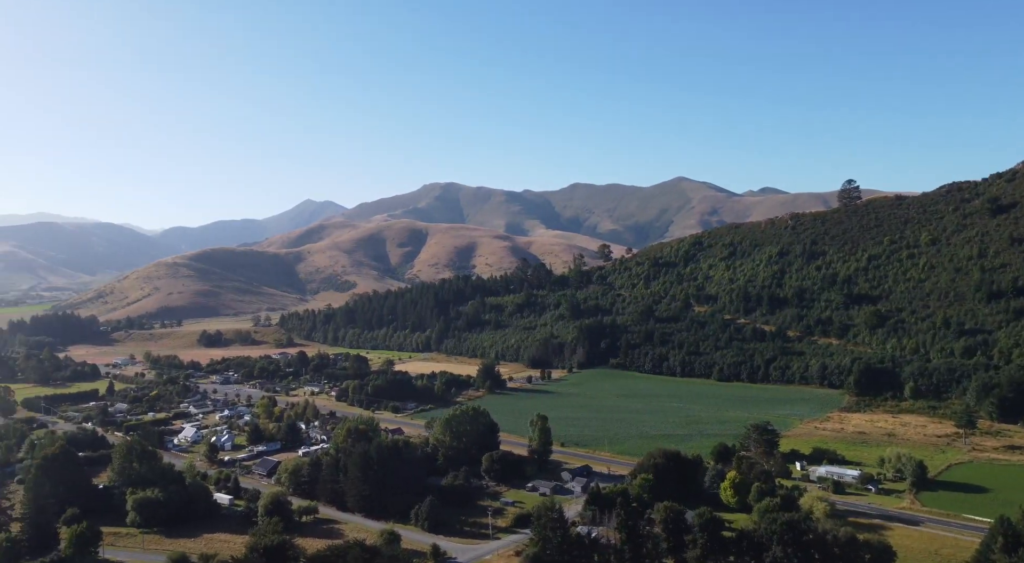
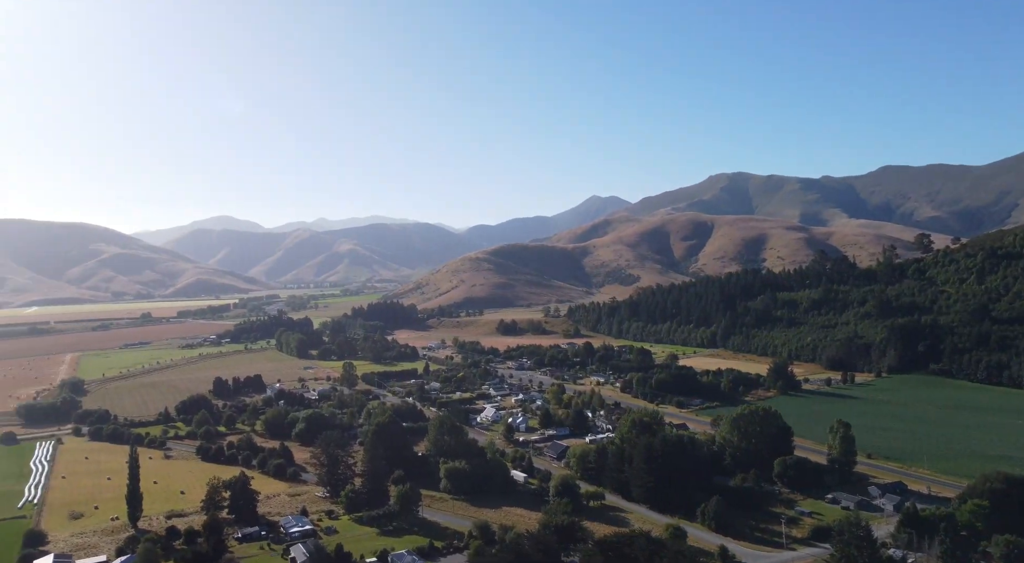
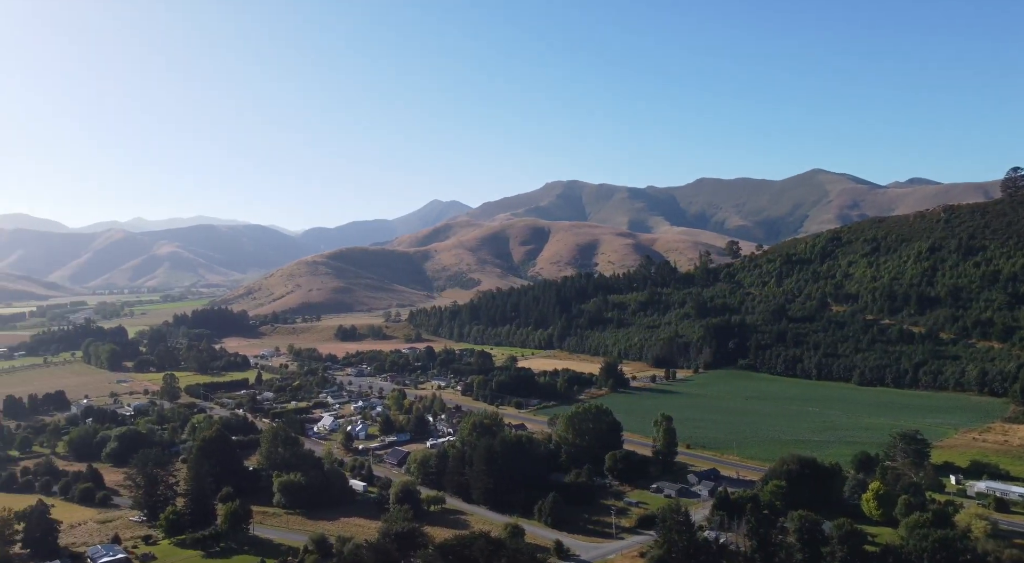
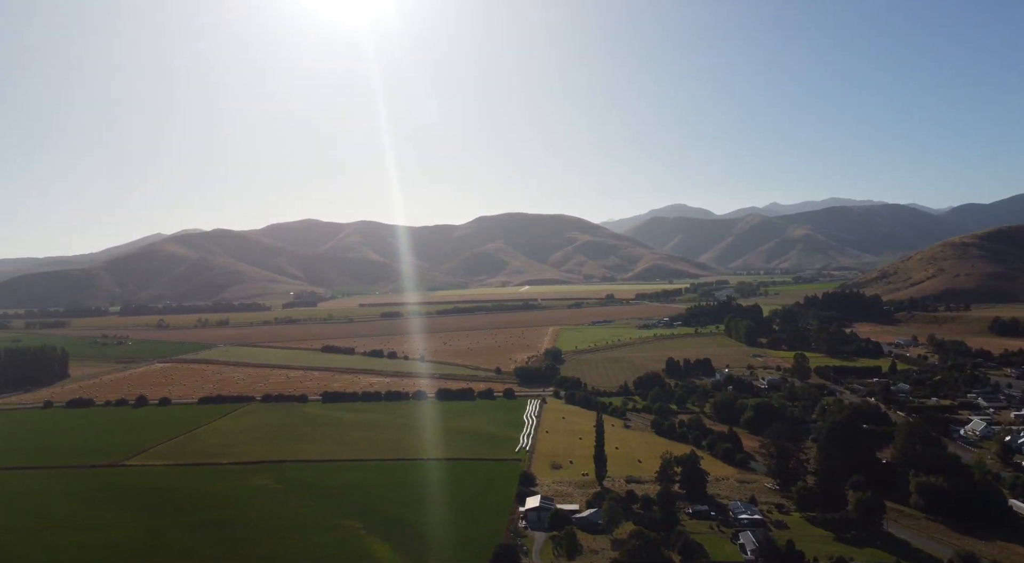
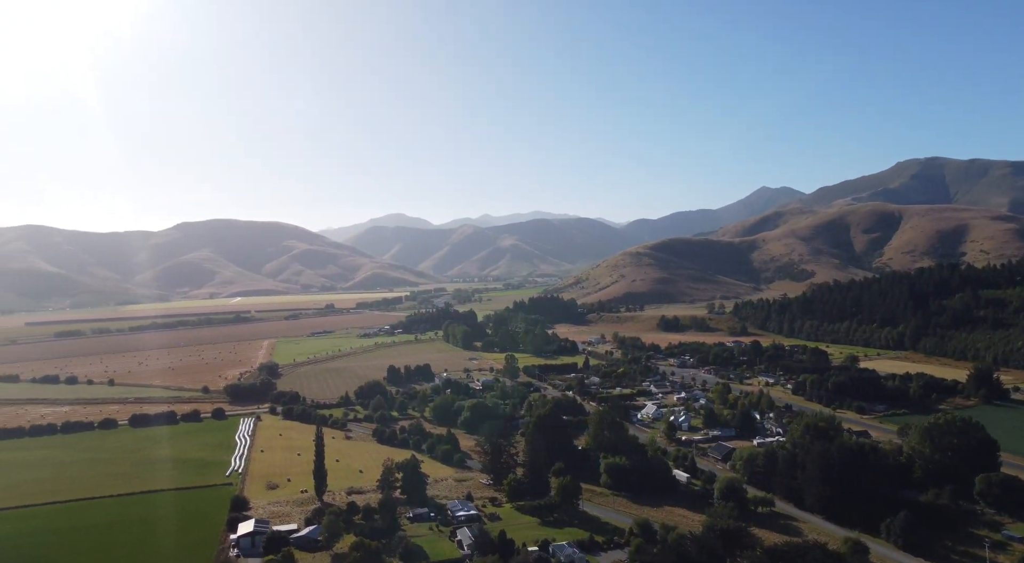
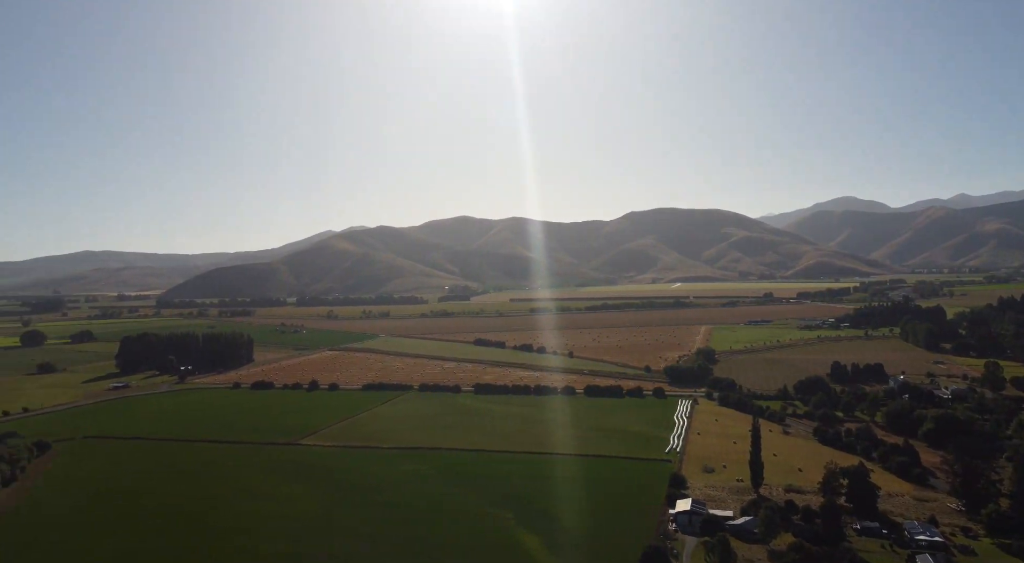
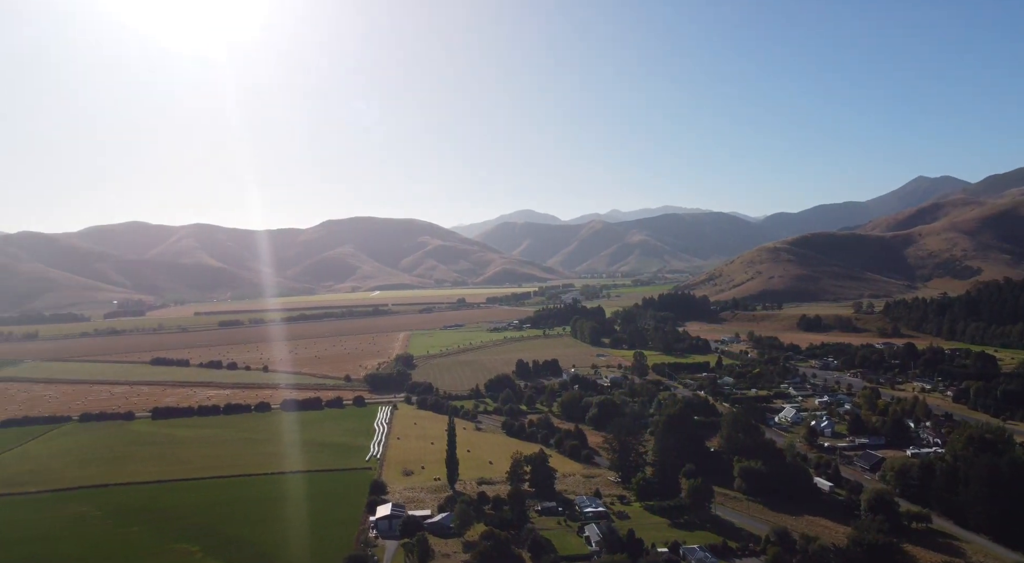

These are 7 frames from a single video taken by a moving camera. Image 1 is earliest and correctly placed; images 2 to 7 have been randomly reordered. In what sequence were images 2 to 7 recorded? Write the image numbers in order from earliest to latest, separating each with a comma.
3, 2, 5, 7, 4, 6
